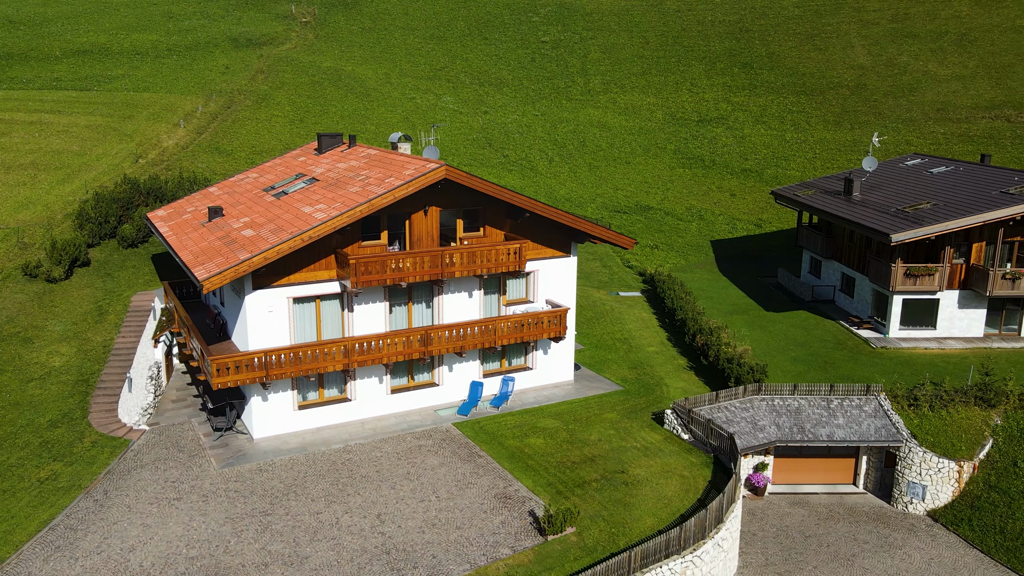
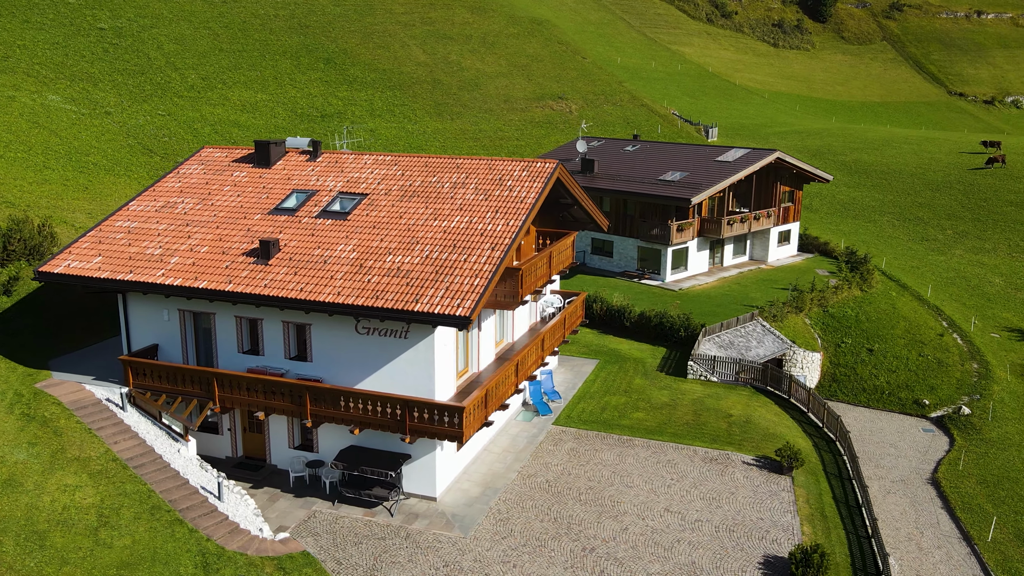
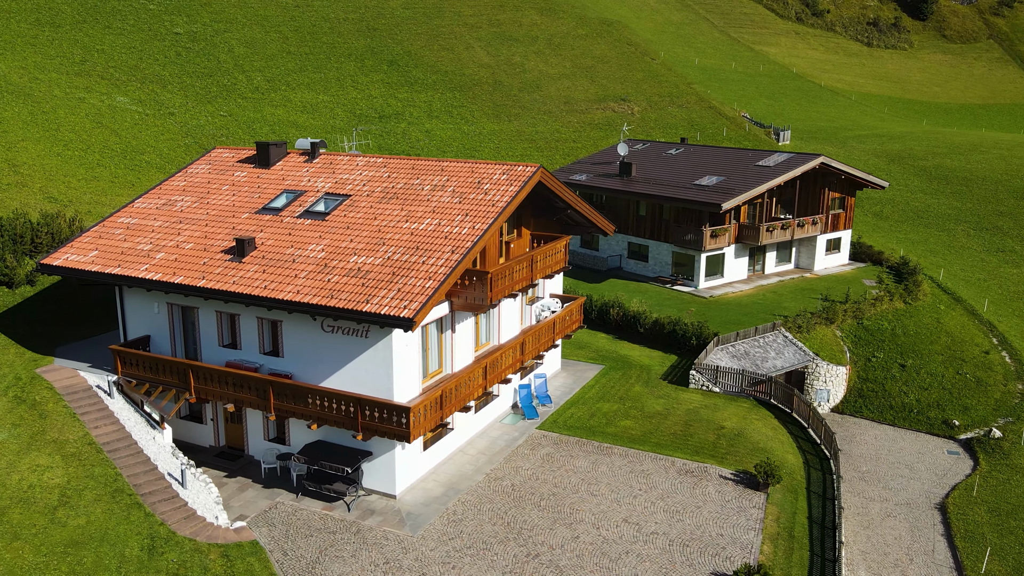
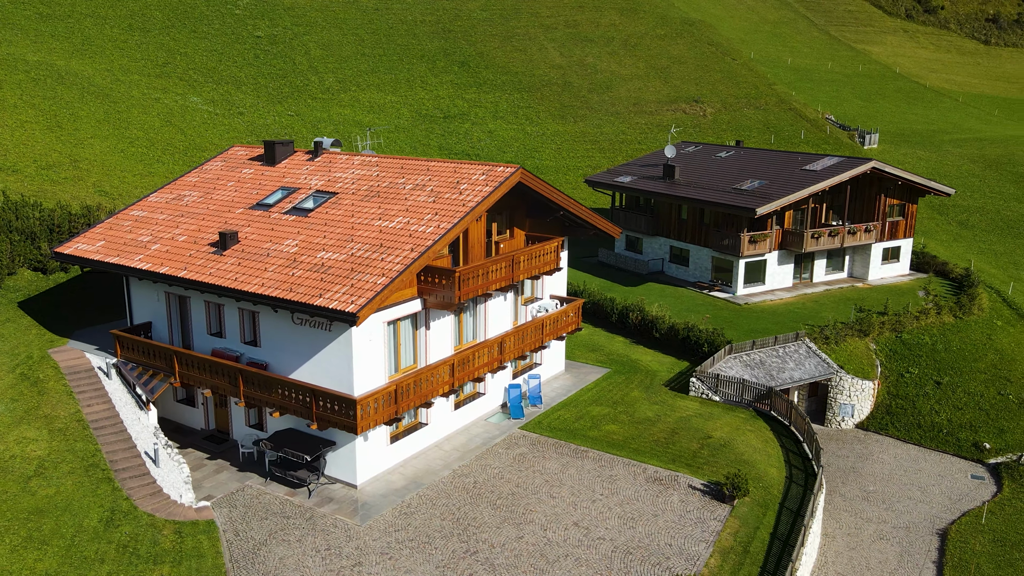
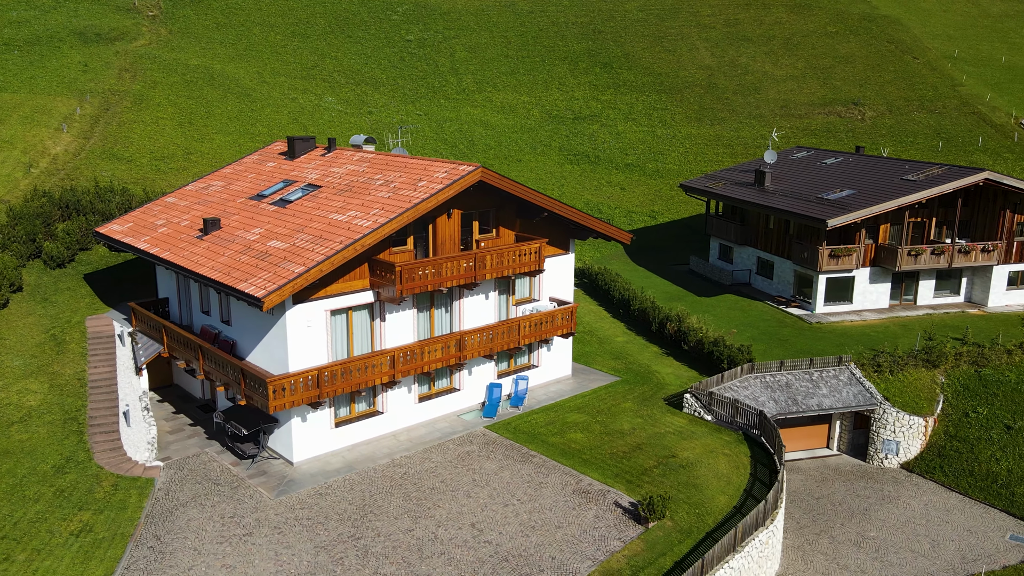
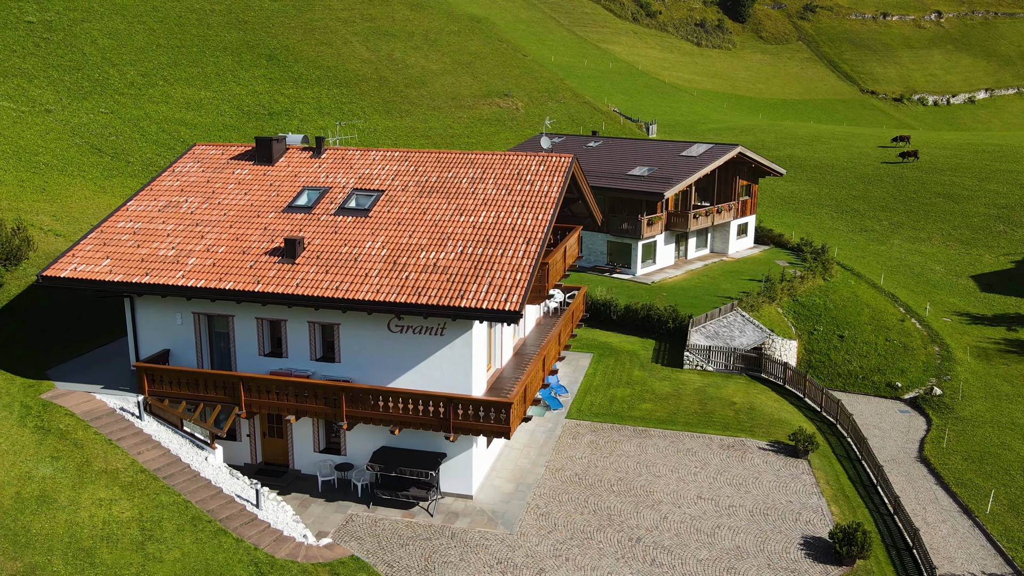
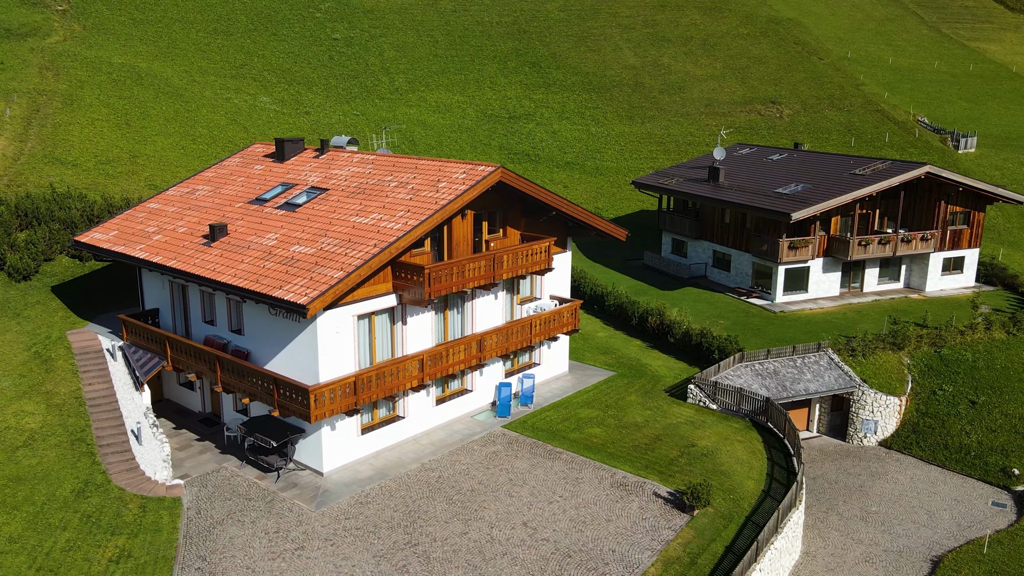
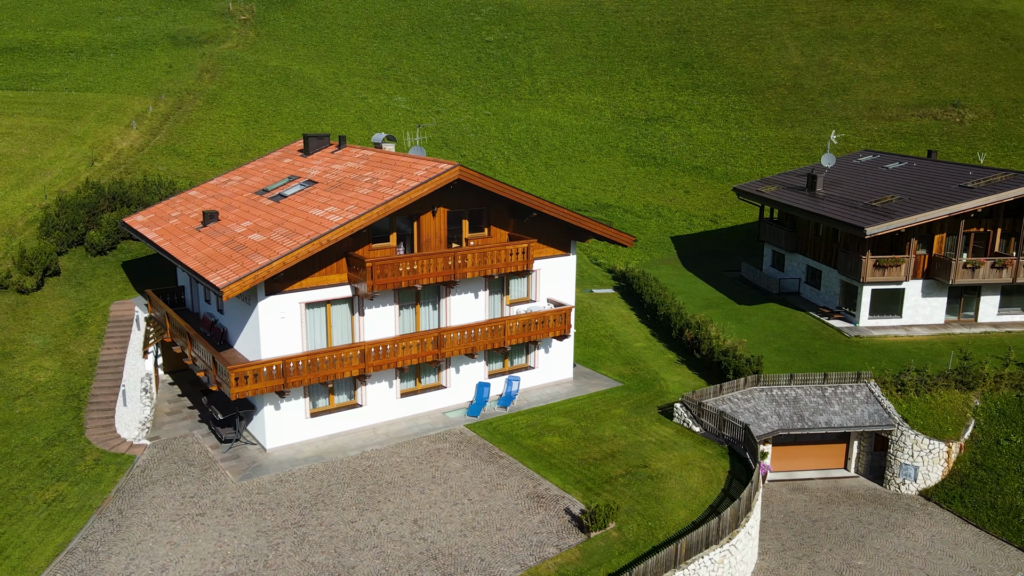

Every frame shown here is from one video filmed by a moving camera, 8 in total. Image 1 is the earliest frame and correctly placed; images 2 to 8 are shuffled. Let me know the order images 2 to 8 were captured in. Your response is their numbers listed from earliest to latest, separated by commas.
8, 5, 7, 4, 3, 2, 6
